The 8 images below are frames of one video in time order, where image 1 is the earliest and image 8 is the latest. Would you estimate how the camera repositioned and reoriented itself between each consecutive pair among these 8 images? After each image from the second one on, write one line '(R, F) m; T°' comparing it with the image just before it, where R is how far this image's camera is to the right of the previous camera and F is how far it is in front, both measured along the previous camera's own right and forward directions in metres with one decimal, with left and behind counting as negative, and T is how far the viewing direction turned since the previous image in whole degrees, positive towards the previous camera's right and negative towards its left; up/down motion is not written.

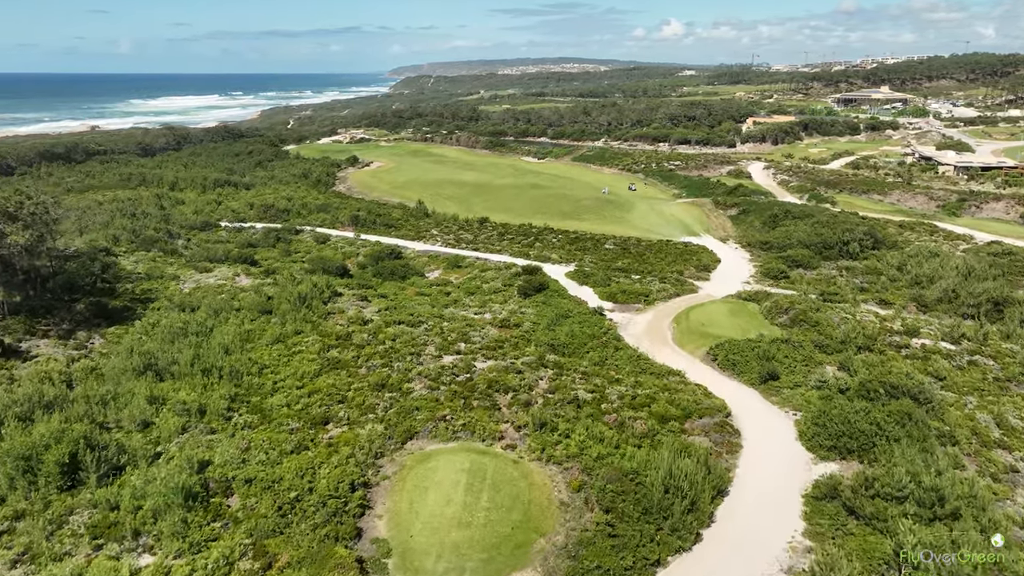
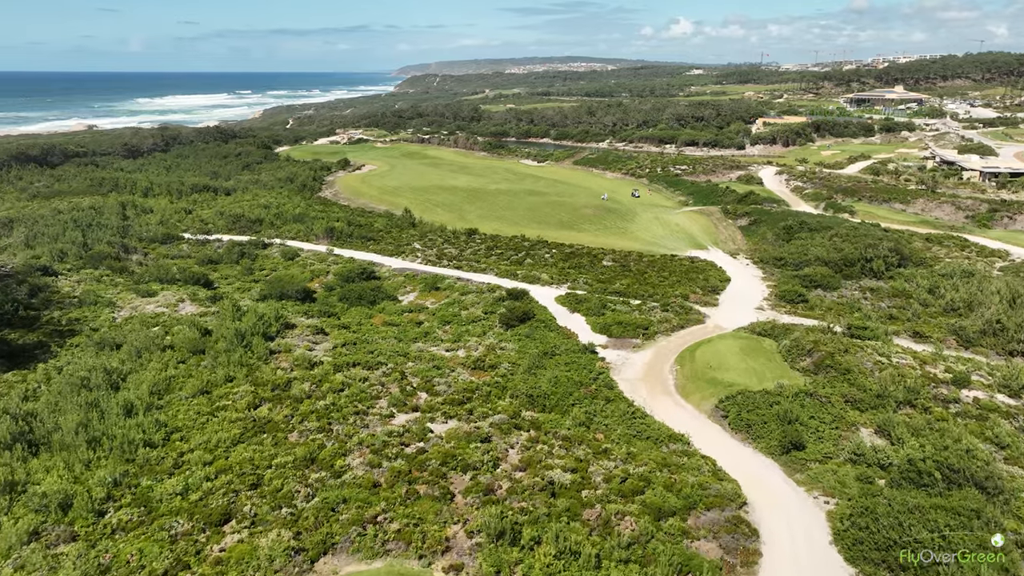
(+1.0, +4.0) m; -1°
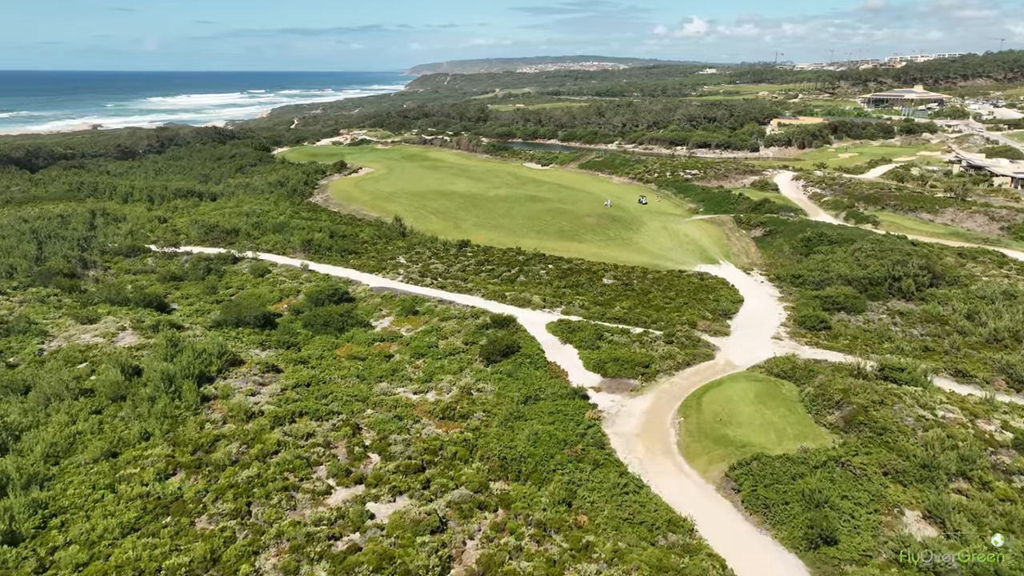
(+1.0, +3.4) m; -1°
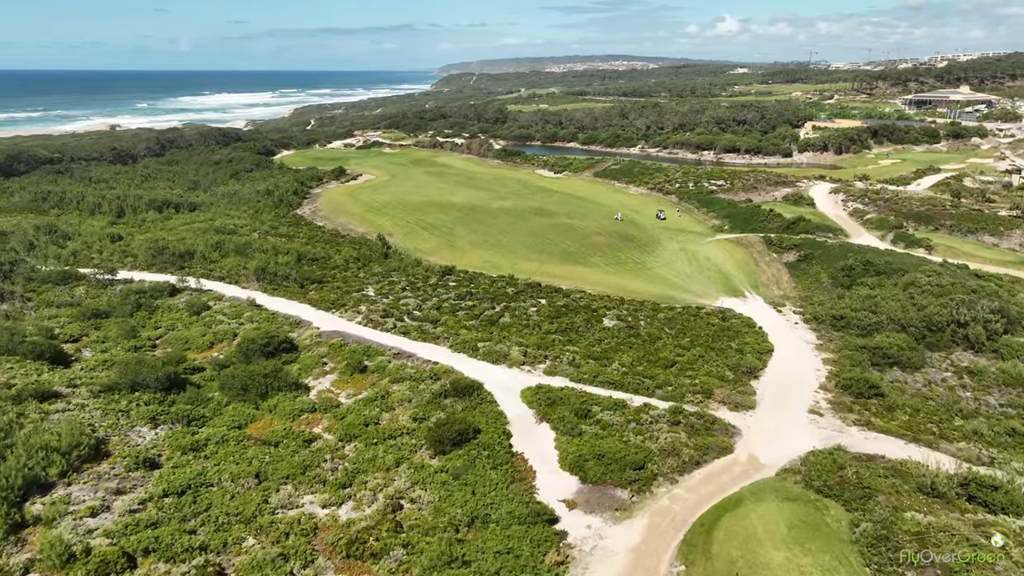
(+1.9, +5.8) m; -2°
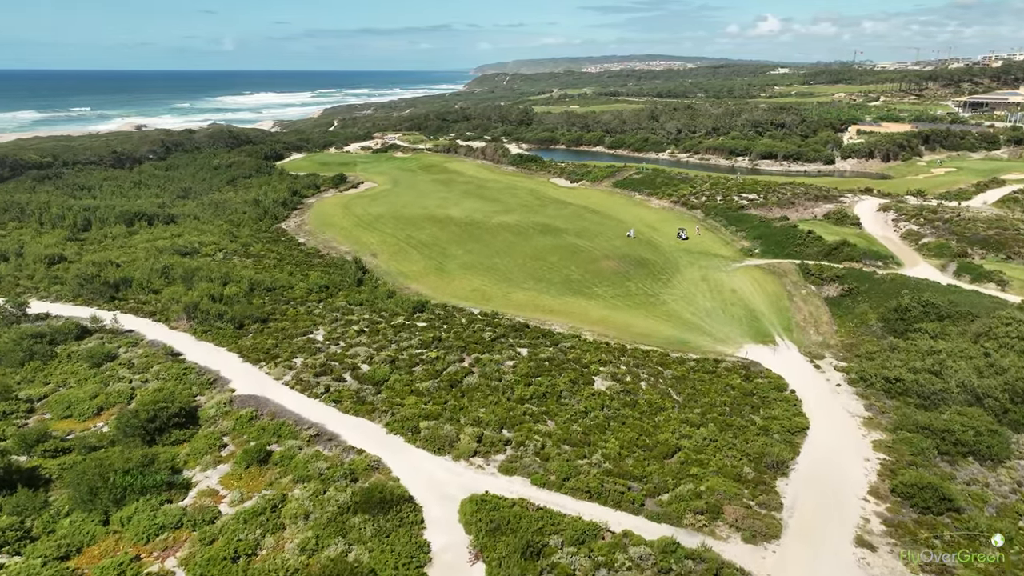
(+2.2, +5.9) m; -3°
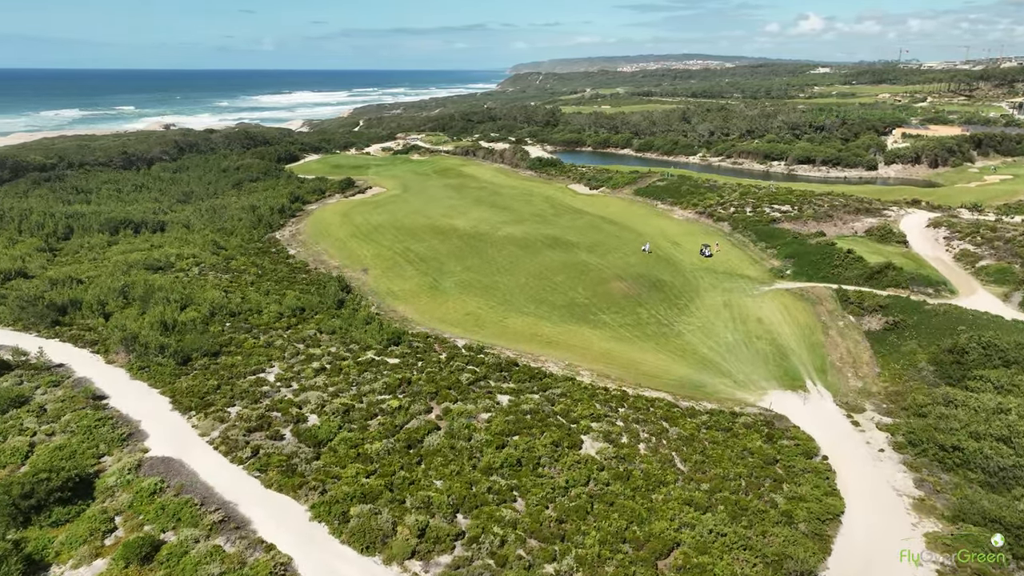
(+1.7, +4.1) m; -3°
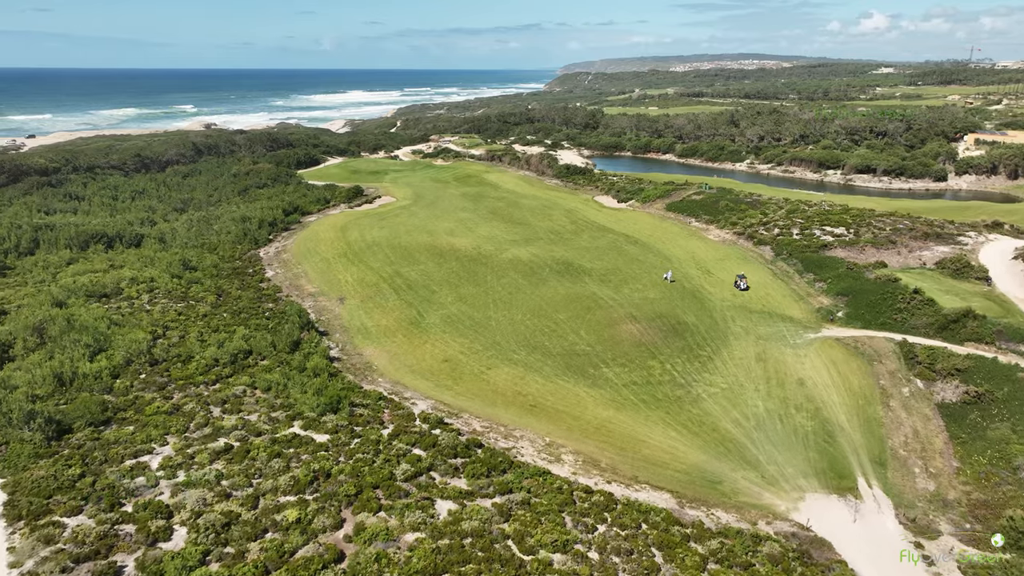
(+2.5, +5.9) m; -4°
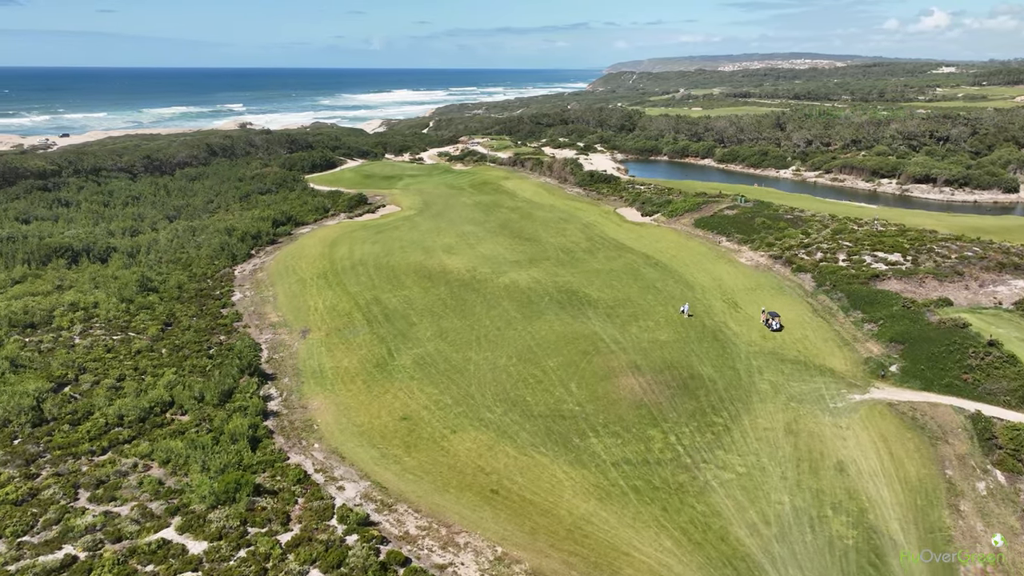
(+2.3, +5.3) m; -3°
